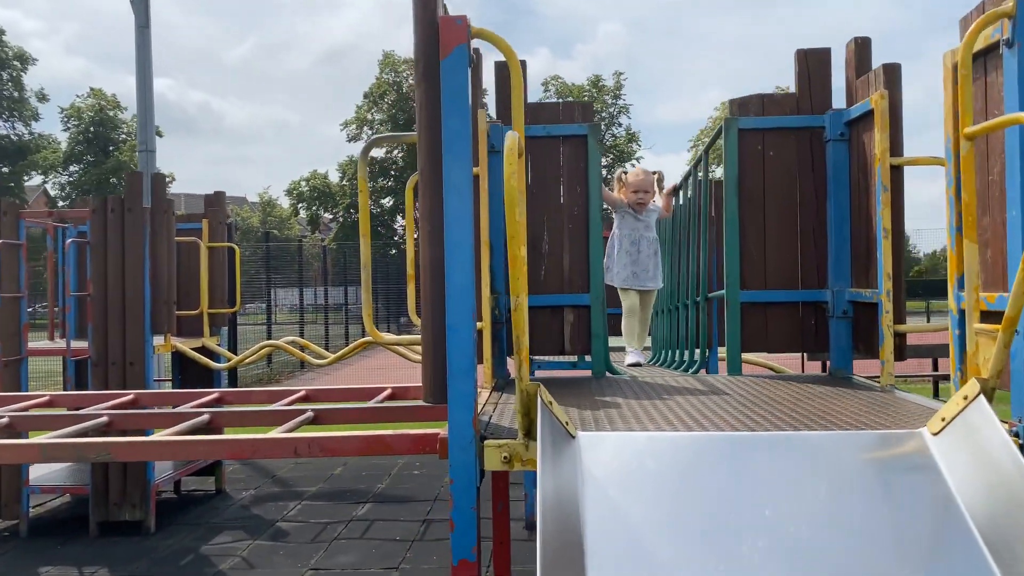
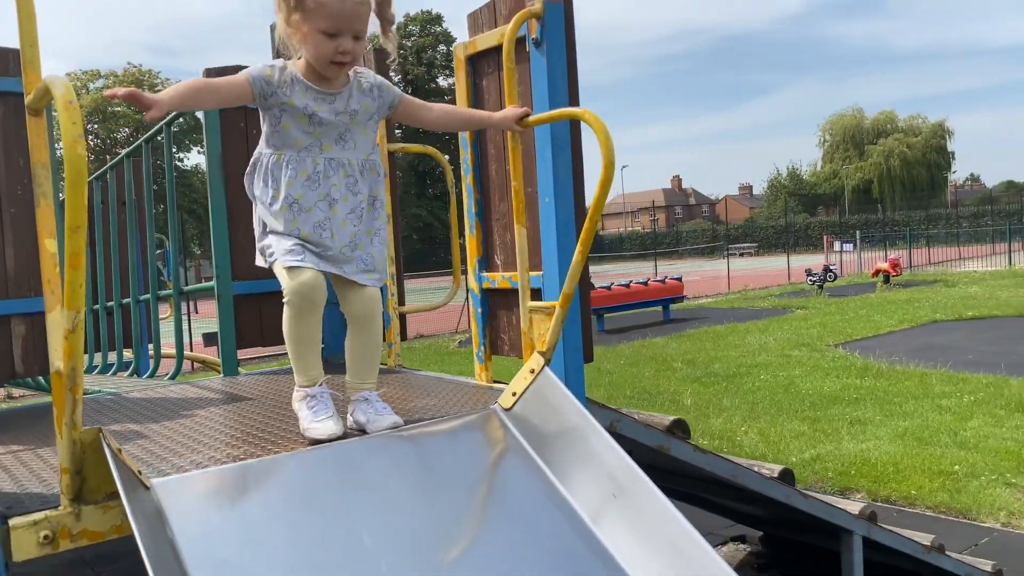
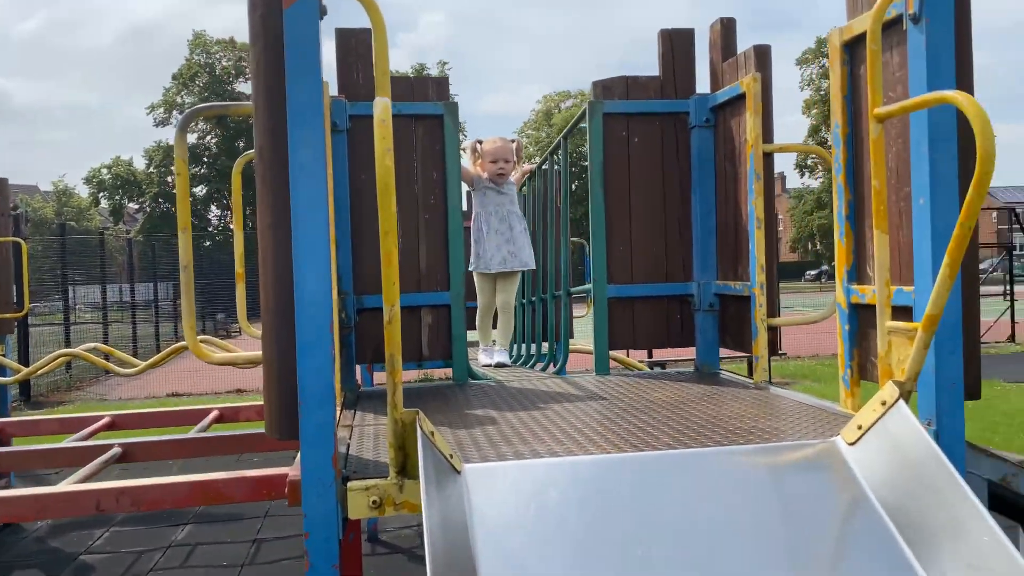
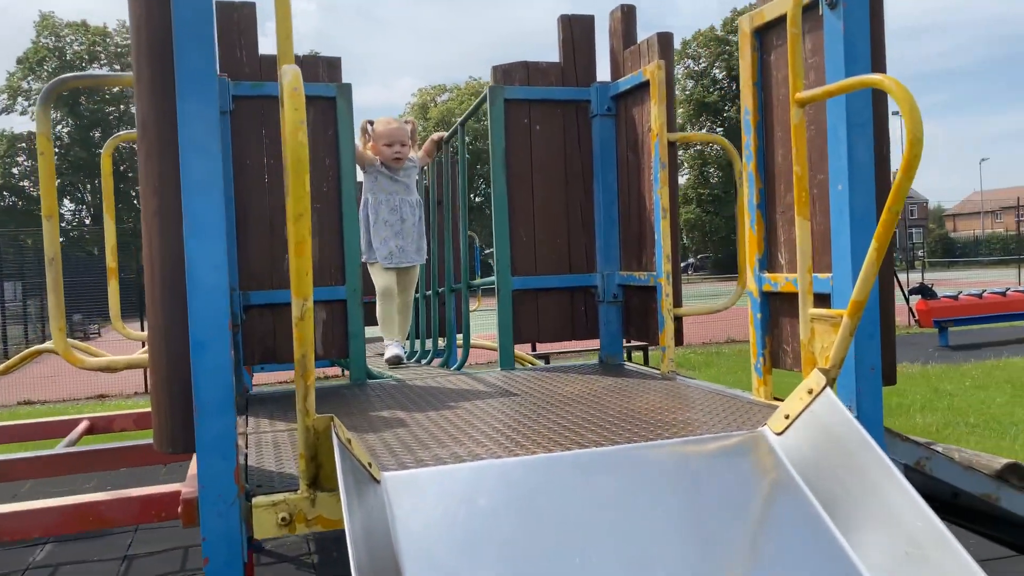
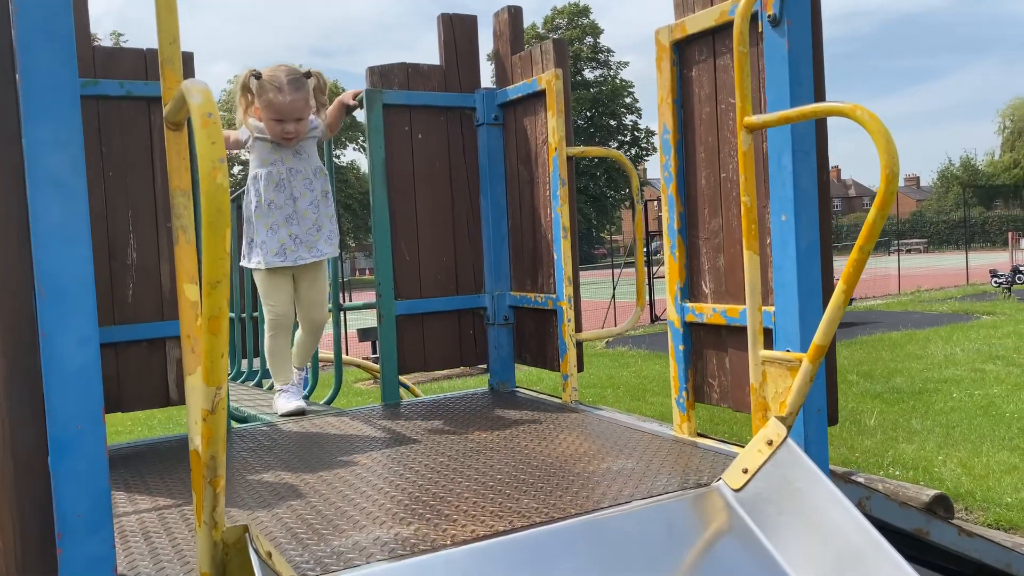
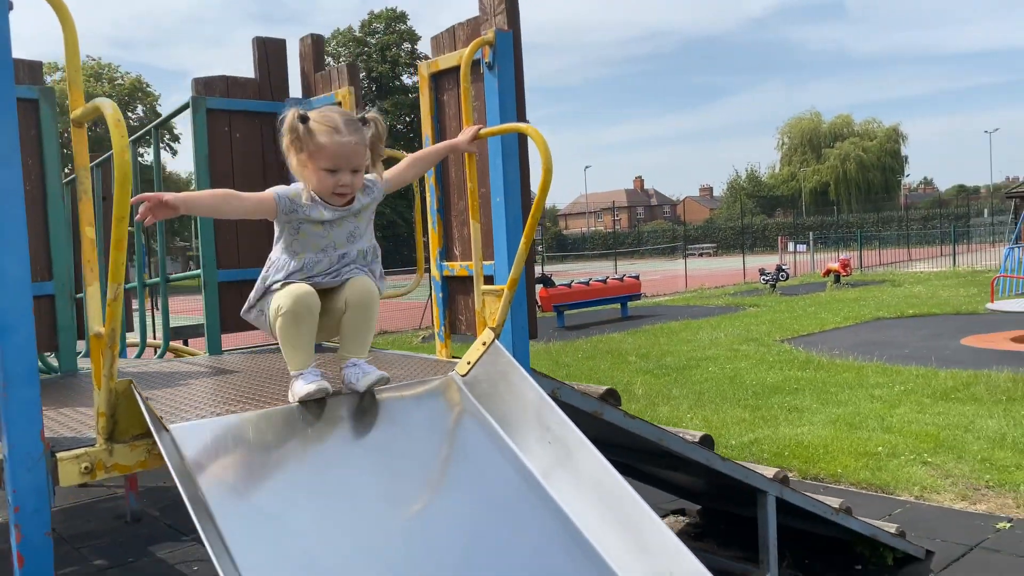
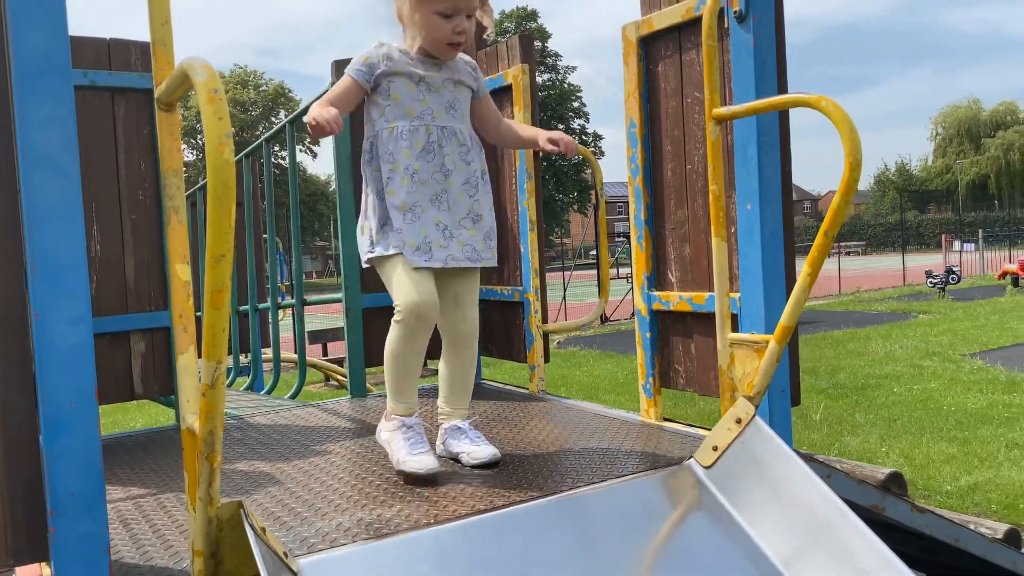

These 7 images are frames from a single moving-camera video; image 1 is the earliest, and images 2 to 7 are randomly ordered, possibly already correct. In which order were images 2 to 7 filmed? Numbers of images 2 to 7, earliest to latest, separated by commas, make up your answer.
3, 4, 5, 7, 2, 6
